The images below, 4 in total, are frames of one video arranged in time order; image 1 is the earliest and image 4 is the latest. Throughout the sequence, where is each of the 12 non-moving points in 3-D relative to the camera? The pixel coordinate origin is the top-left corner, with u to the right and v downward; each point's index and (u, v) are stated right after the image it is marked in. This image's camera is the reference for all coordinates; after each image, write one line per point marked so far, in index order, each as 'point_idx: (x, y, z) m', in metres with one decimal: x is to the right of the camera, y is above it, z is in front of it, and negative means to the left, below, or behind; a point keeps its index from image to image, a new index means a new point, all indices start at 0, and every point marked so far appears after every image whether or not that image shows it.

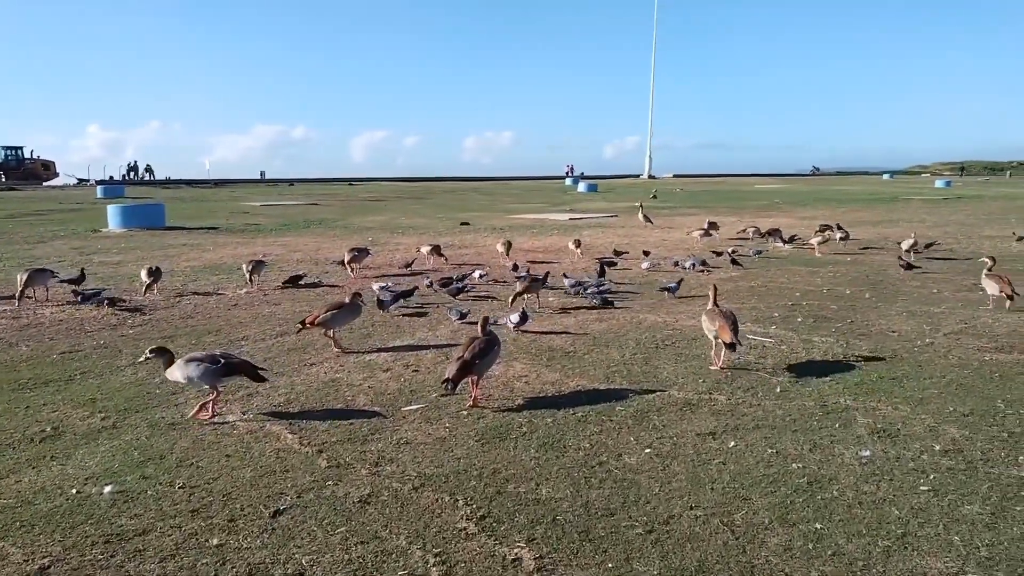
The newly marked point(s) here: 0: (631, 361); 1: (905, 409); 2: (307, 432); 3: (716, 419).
0: (+1.2, -0.7, +9.9) m
1: (+3.1, -1.0, +7.6) m
2: (-1.5, -1.1, +7.1) m
3: (+1.6, -1.0, +7.5) m
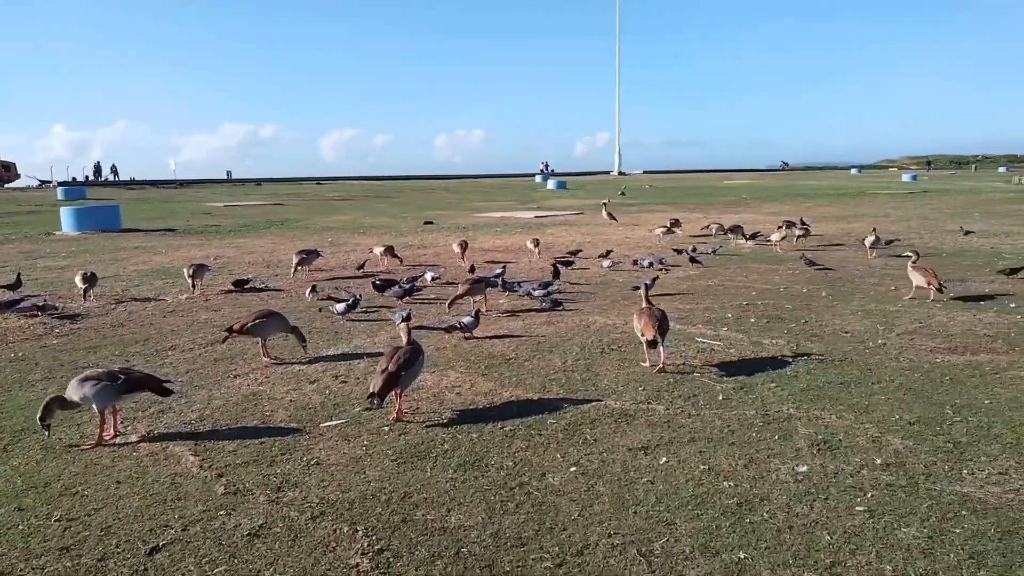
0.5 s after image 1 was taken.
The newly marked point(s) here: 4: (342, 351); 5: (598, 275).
0: (+0.6, -0.8, +9.5) m
1: (+2.5, -1.0, +7.3) m
2: (-2.1, -1.1, +6.7) m
3: (+1.0, -1.0, +7.1) m
4: (-1.8, -0.7, +10.4) m
5: (+1.5, +0.3, +17.4) m
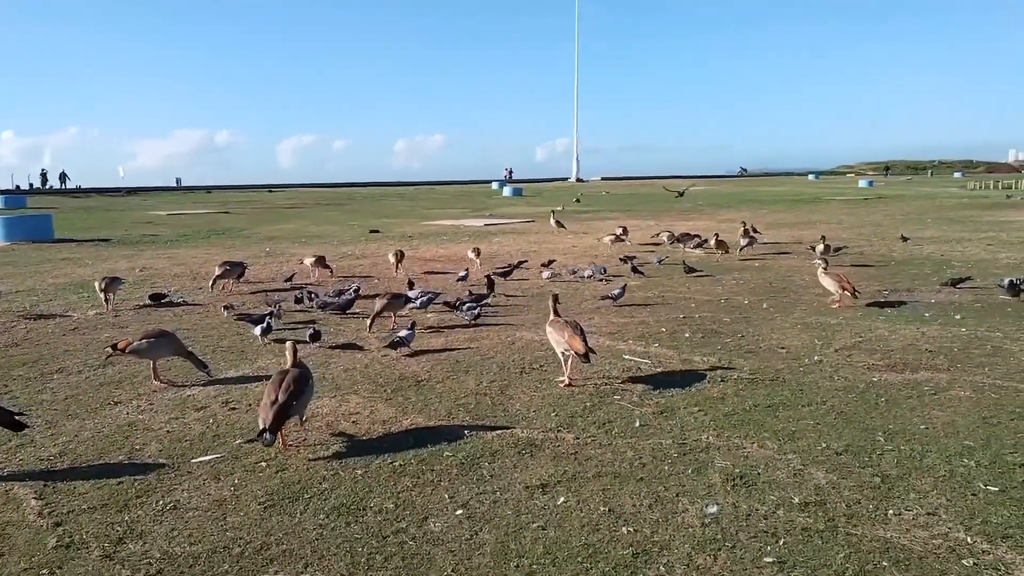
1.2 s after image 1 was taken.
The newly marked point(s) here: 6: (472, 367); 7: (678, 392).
0: (-0.3, -0.9, +8.8) m
1: (+1.8, -1.1, +6.7) m
2: (-2.8, -1.3, +5.9) m
3: (+0.3, -1.2, +6.4) m
4: (-2.7, -0.8, +9.6) m
5: (+0.4, +0.1, +16.8) m
6: (-0.4, -0.8, +9.8) m
7: (+1.4, -0.9, +8.5) m
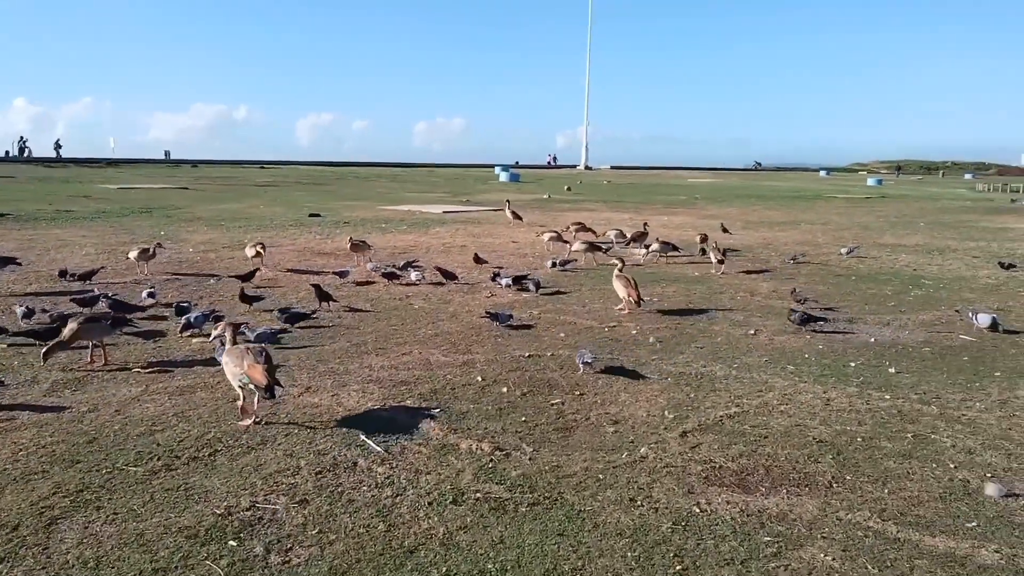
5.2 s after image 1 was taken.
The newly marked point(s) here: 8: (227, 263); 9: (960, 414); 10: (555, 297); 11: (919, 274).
0: (-2.5, -1.2, +5.2) m
1: (-0.5, -1.4, +3.0) m
2: (-5.1, -1.6, +2.4) m
3: (-2.0, -1.5, +2.8) m
4: (-4.9, -1.1, +6.2) m
5: (-1.5, -0.1, +13.2) m
6: (-2.6, -1.1, +6.2) m
7: (-0.8, -1.2, +4.9) m
8: (-5.0, +0.5, +17.3) m
9: (+3.1, -0.8, +6.6) m
10: (+0.6, -0.2, +12.4) m
11: (+6.0, +0.3, +14.3) m
